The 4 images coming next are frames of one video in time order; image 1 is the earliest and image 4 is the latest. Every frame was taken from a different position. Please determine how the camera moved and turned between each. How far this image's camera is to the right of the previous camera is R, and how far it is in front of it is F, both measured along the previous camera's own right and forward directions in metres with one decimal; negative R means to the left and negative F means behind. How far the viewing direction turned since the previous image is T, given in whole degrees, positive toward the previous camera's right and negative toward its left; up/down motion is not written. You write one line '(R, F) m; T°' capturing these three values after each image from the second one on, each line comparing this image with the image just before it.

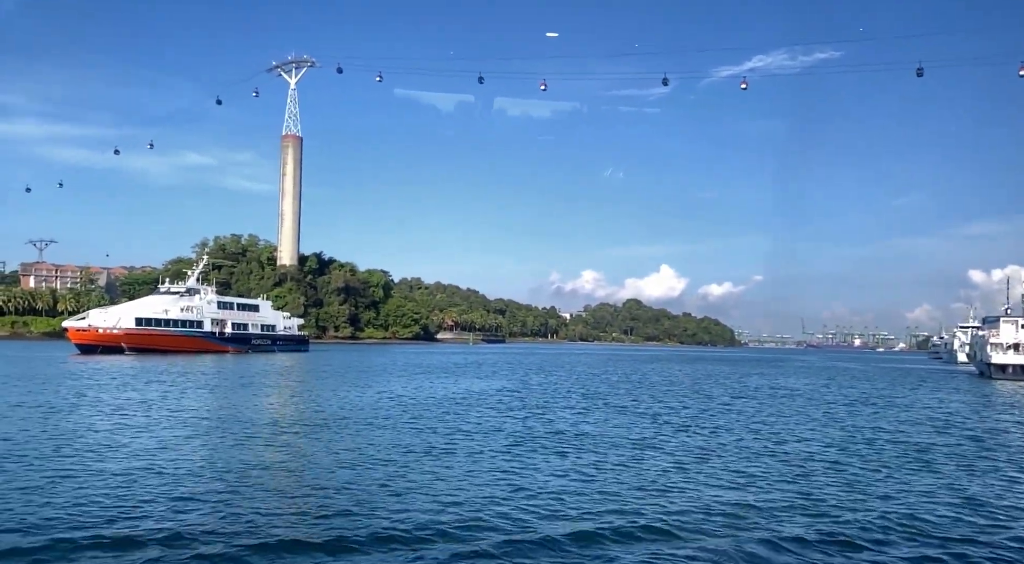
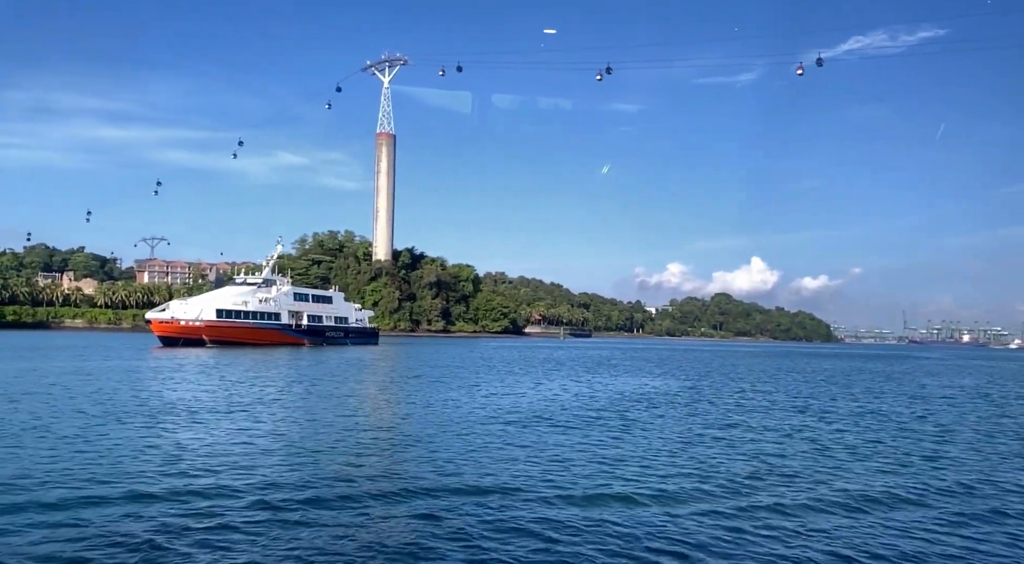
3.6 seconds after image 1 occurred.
(-2.3, -2.2) m; -6°
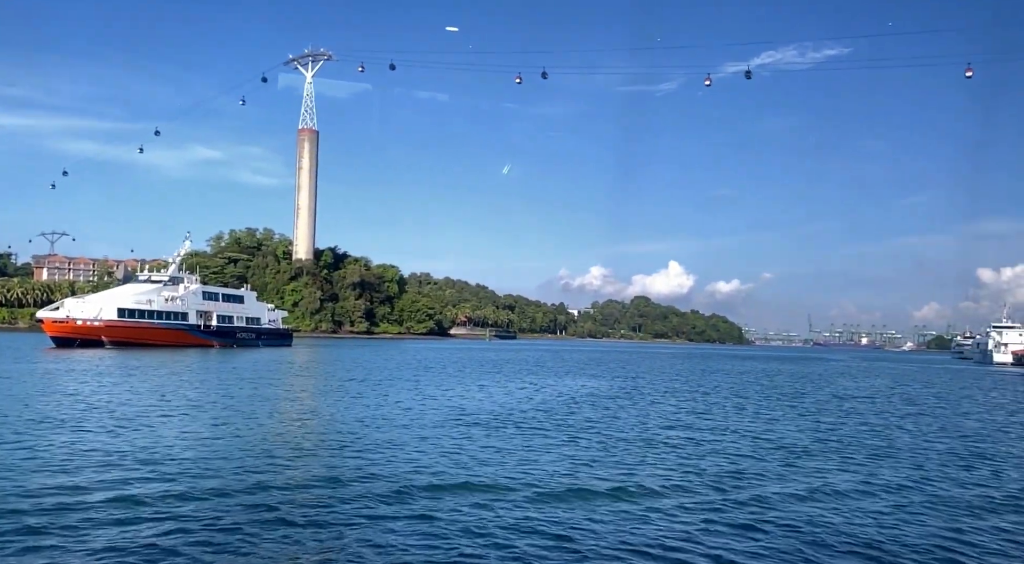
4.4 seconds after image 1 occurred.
(+1.7, +6.5) m; +5°
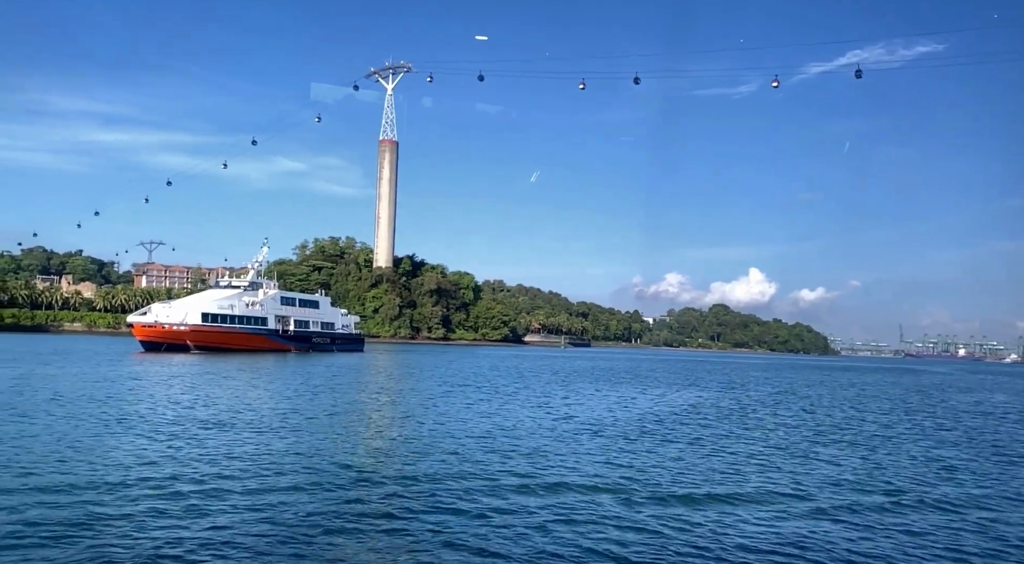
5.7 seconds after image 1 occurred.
(-2.1, -4.6) m; -5°
